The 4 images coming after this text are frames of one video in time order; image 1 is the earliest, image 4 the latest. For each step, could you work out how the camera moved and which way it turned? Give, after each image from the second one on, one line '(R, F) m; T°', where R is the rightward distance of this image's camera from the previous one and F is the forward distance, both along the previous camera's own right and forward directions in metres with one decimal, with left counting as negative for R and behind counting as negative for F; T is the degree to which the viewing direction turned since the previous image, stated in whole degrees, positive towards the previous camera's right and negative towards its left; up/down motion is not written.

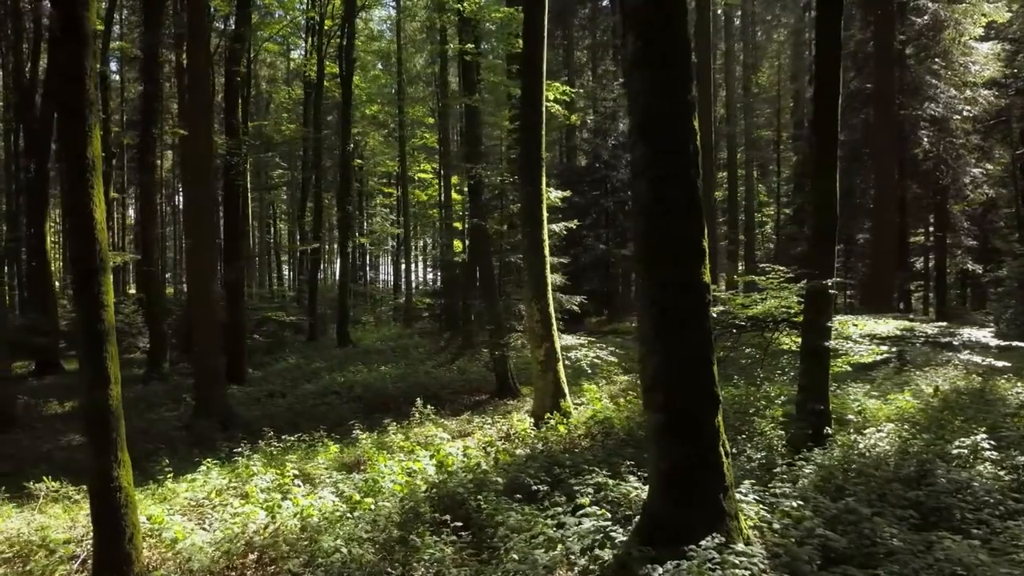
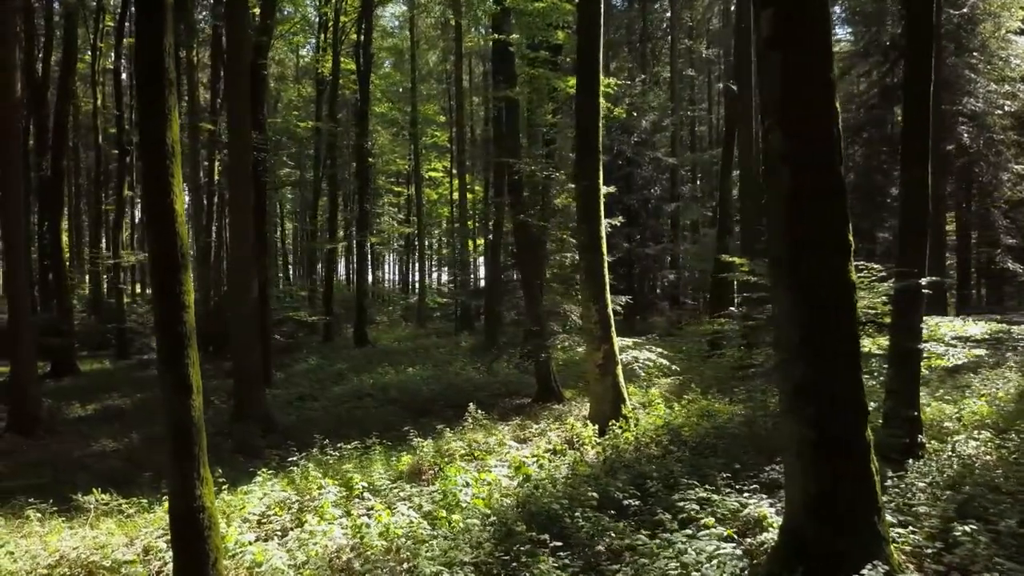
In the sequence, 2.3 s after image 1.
(-0.9, +0.5) m; 0°
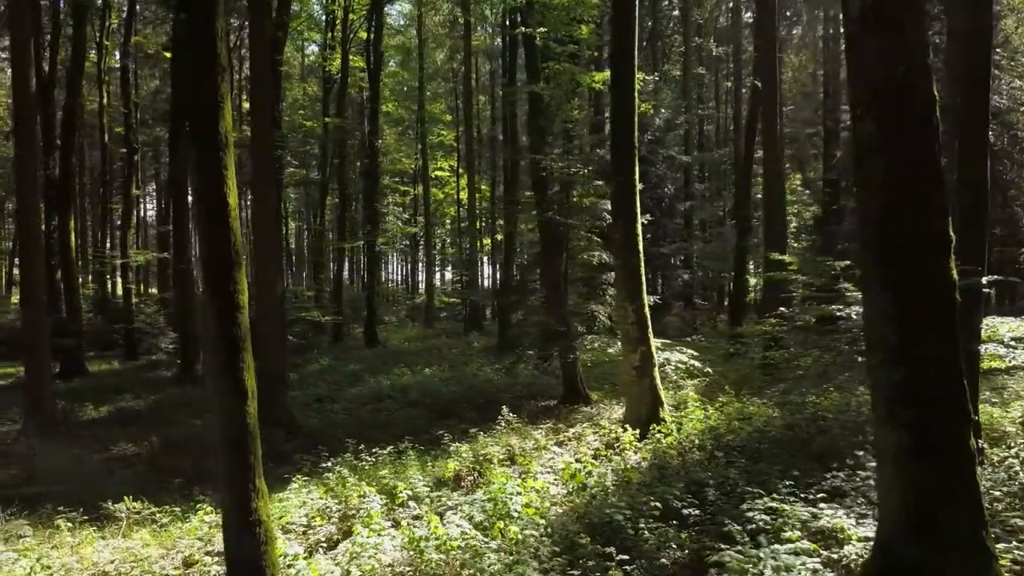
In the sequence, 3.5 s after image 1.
(-0.5, +0.3) m; 0°
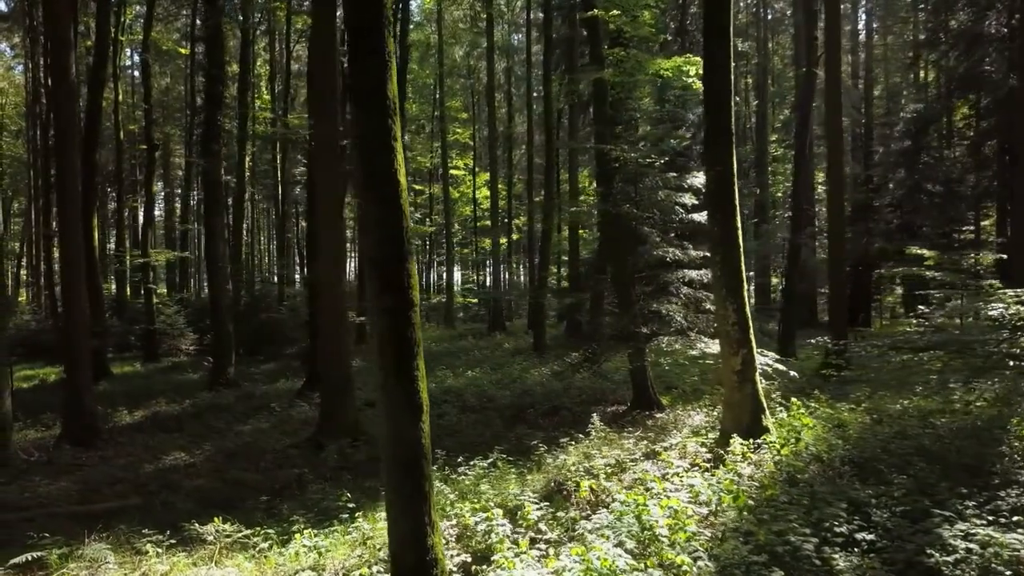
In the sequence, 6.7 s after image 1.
(-1.3, +0.8) m; 0°
